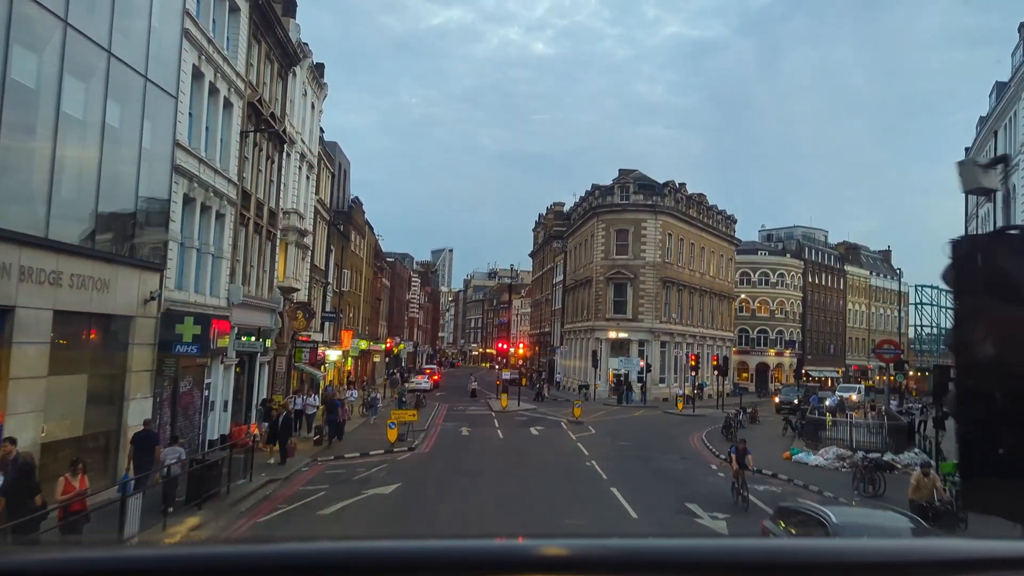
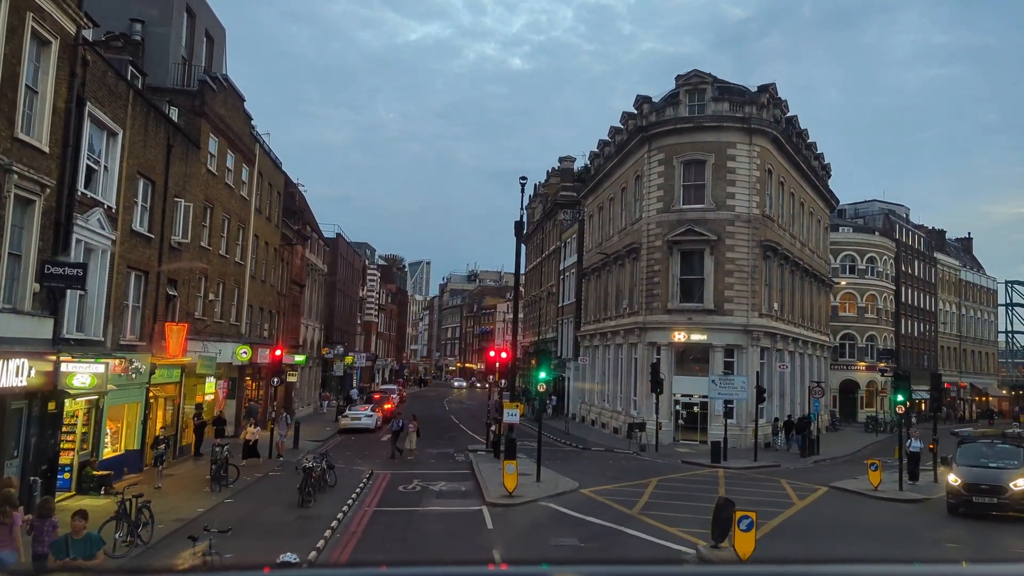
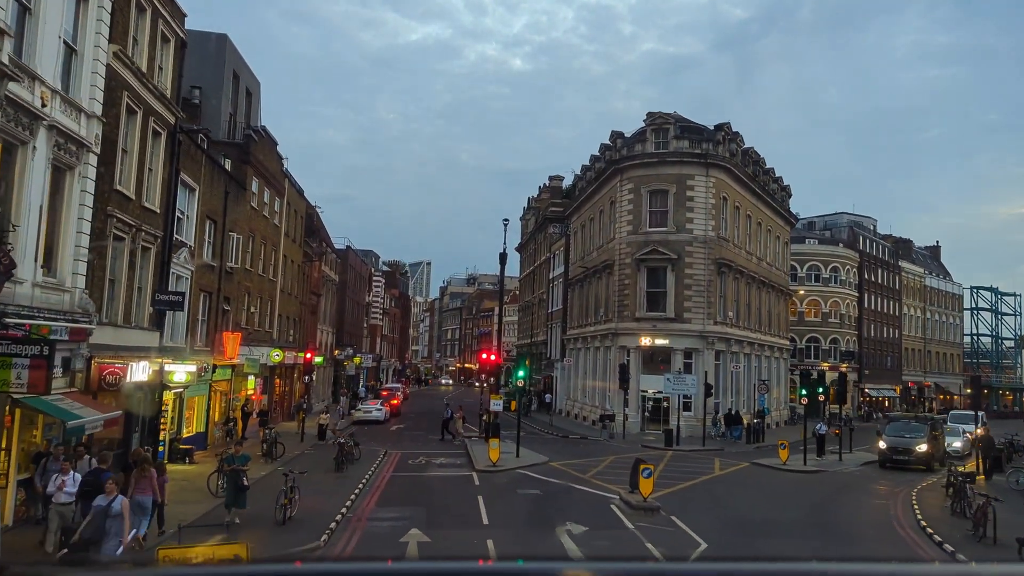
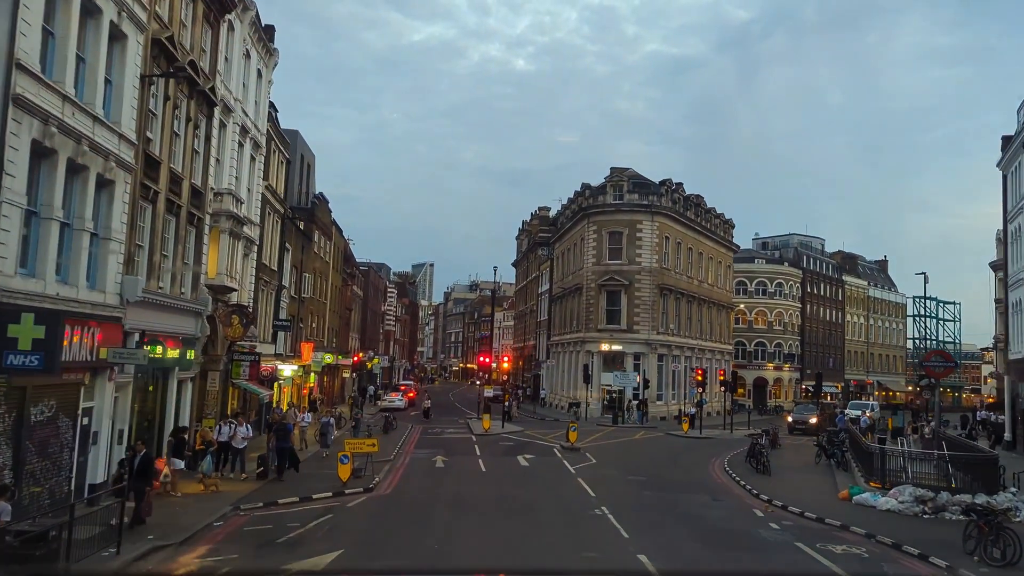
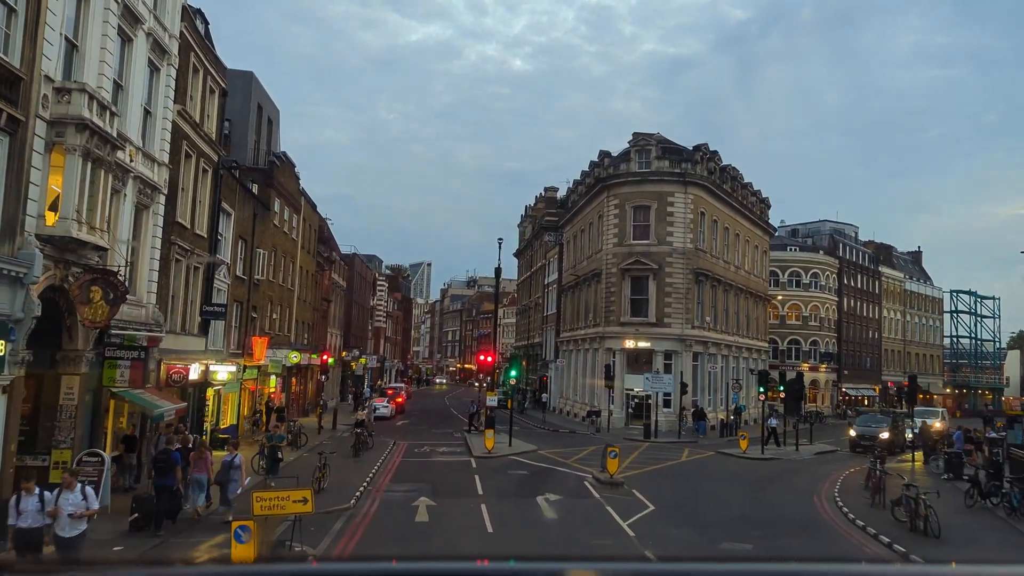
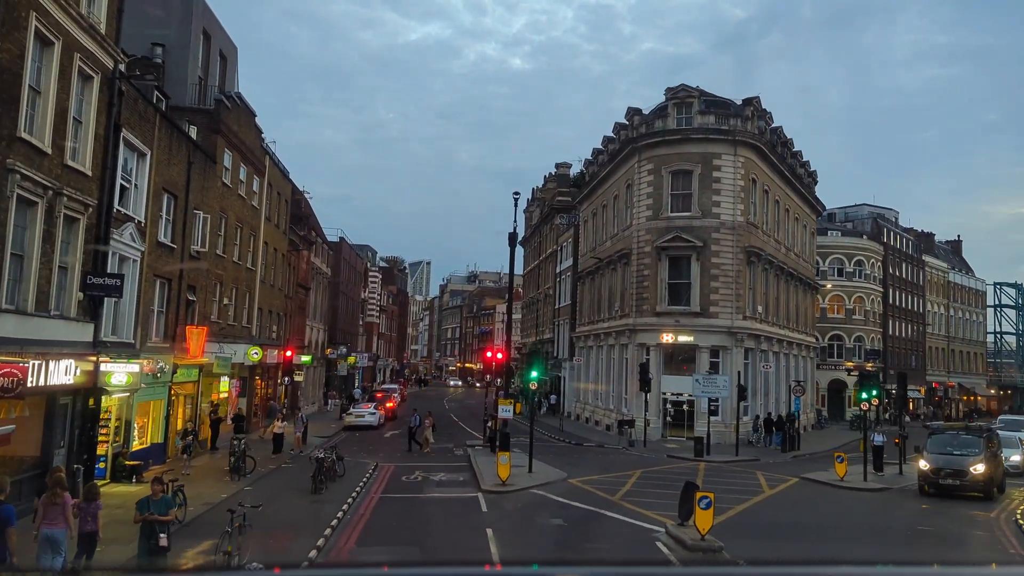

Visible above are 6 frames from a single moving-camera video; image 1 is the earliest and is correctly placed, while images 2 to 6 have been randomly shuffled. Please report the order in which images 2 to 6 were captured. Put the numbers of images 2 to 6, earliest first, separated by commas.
4, 5, 3, 6, 2
